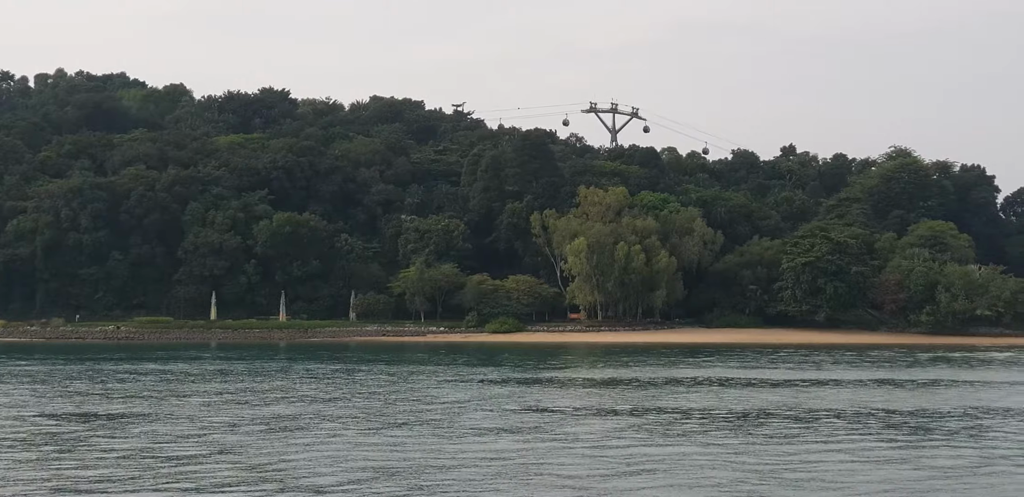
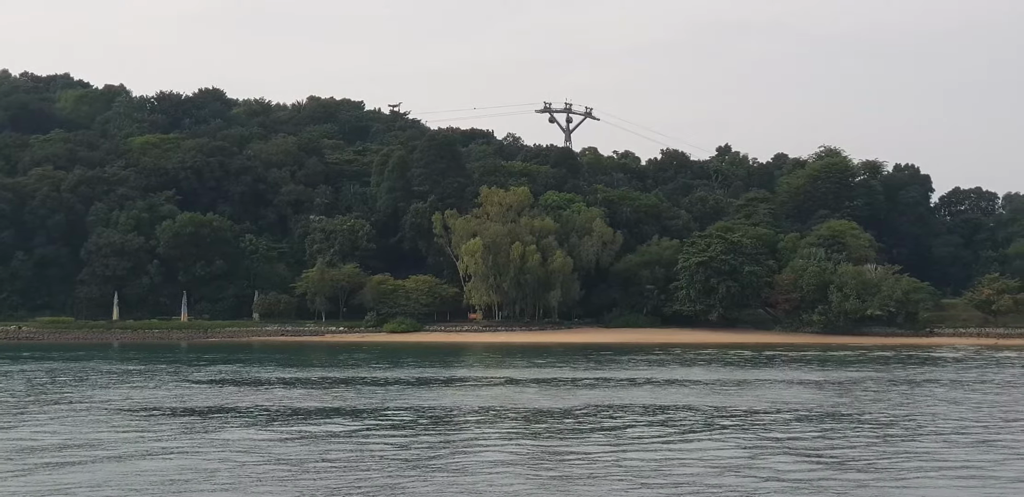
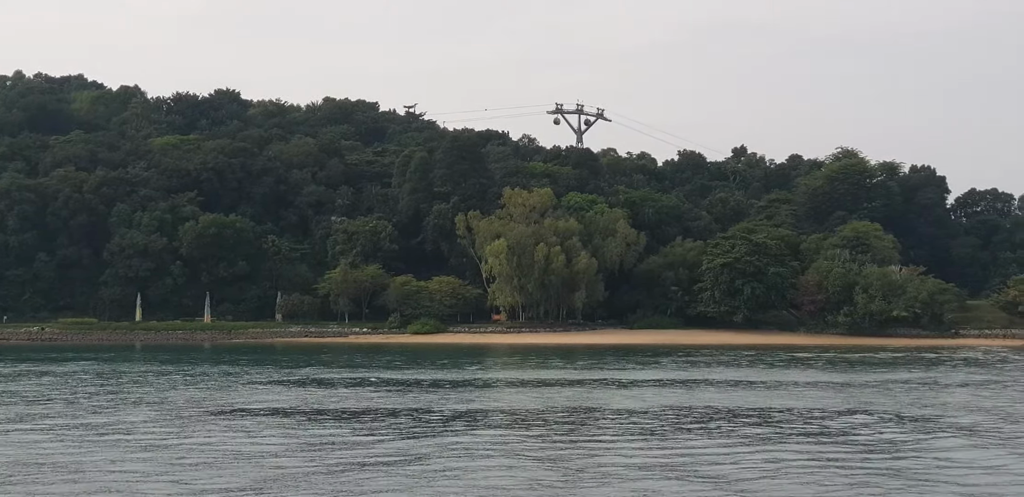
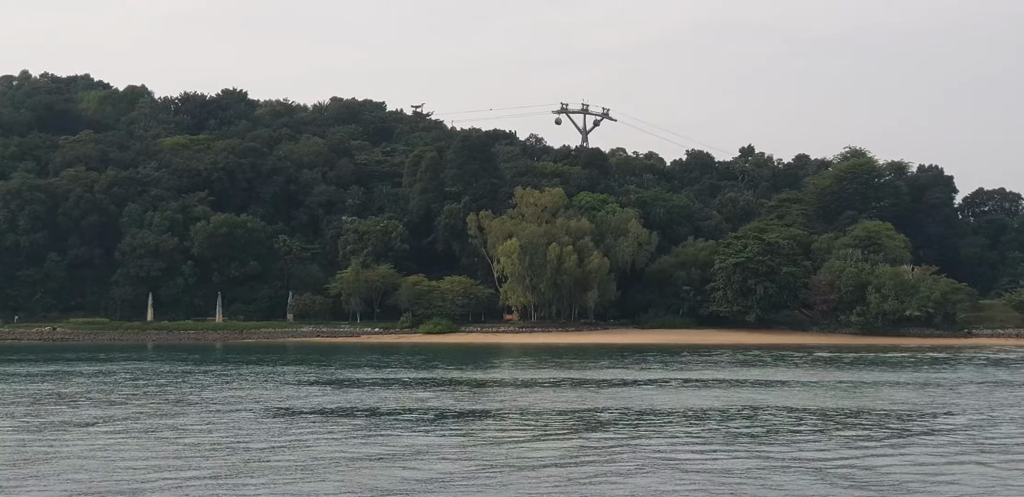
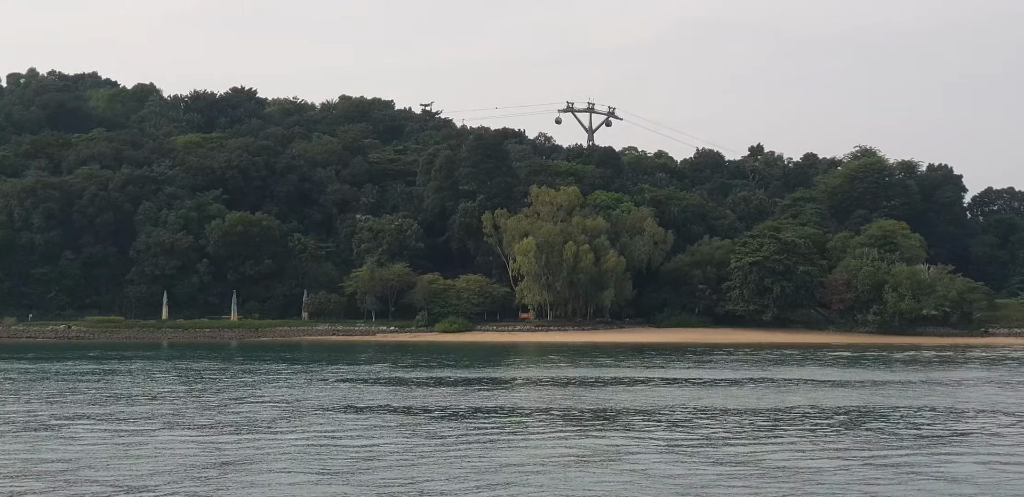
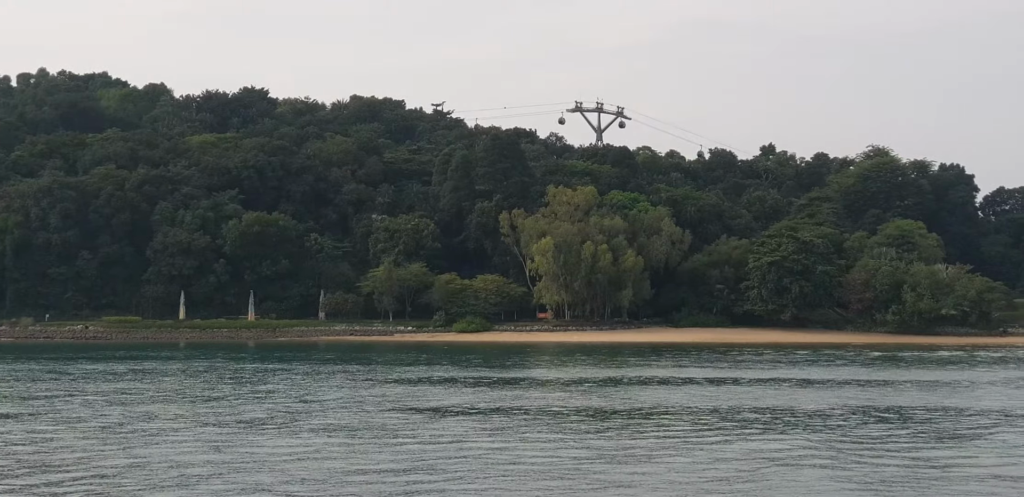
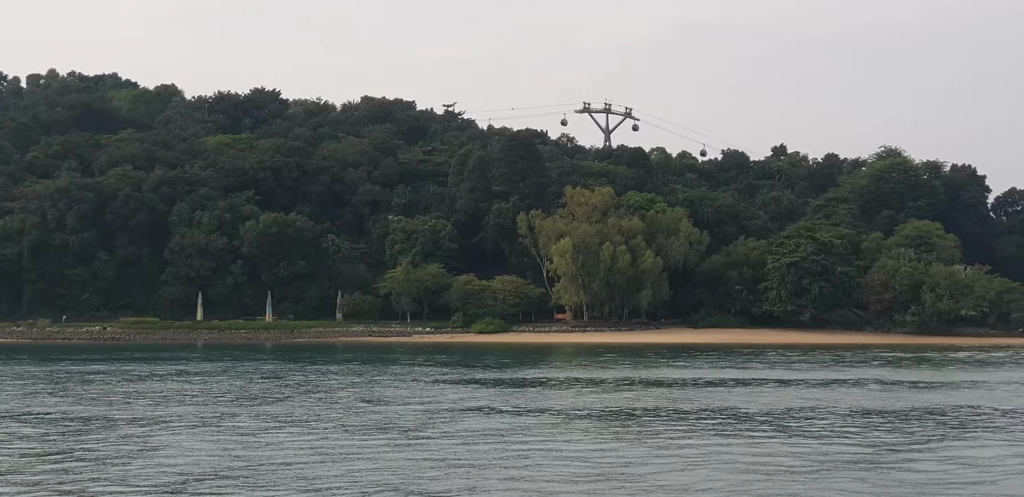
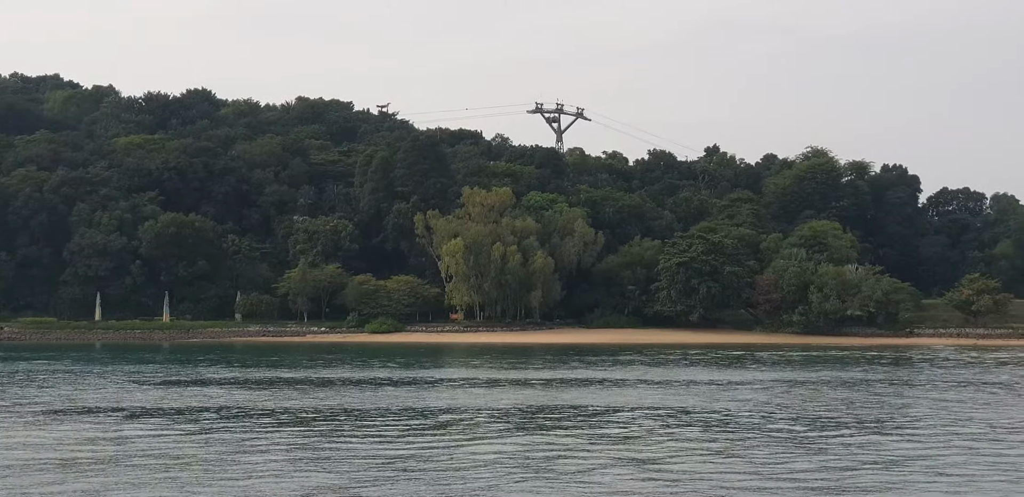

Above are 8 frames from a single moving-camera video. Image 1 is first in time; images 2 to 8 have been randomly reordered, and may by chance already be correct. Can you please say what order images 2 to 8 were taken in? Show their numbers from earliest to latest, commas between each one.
7, 6, 5, 4, 3, 2, 8
